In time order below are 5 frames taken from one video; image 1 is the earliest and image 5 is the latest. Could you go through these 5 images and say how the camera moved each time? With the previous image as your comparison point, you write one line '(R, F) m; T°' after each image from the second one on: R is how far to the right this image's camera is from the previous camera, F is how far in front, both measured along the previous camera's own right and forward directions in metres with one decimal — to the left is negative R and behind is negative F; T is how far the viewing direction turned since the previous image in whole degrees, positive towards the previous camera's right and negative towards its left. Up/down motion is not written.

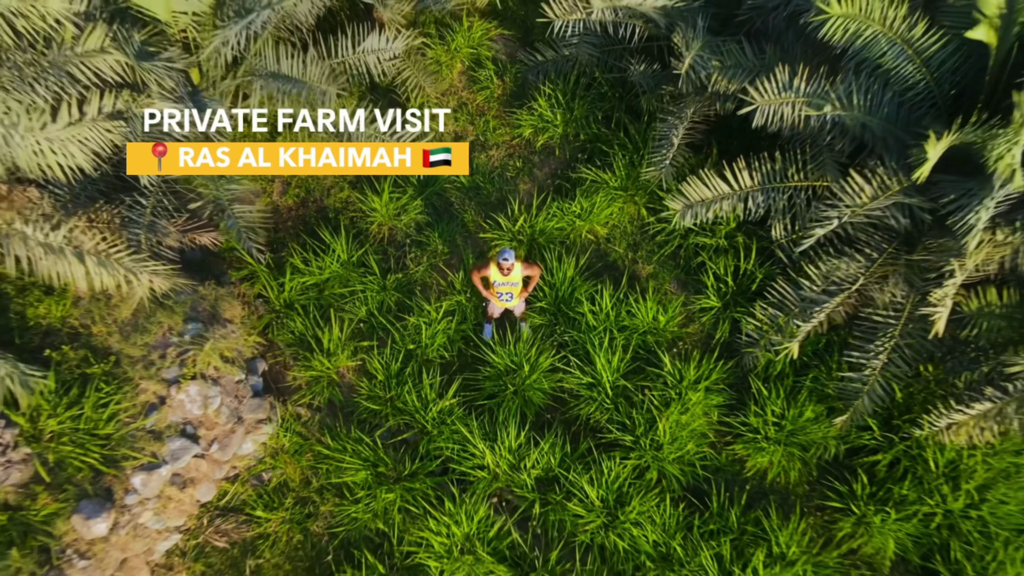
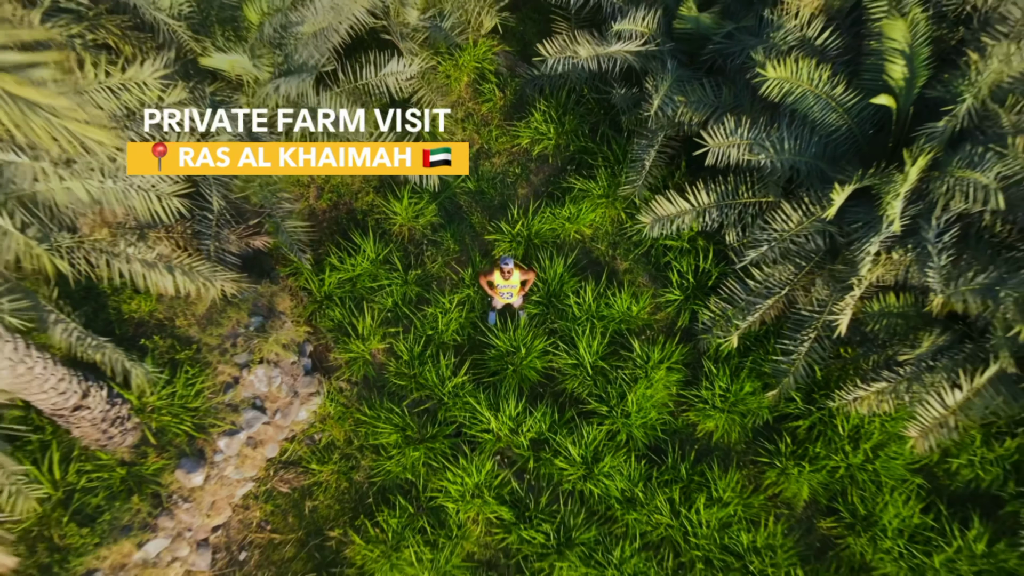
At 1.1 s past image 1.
(0.0, -0.6) m; 0°
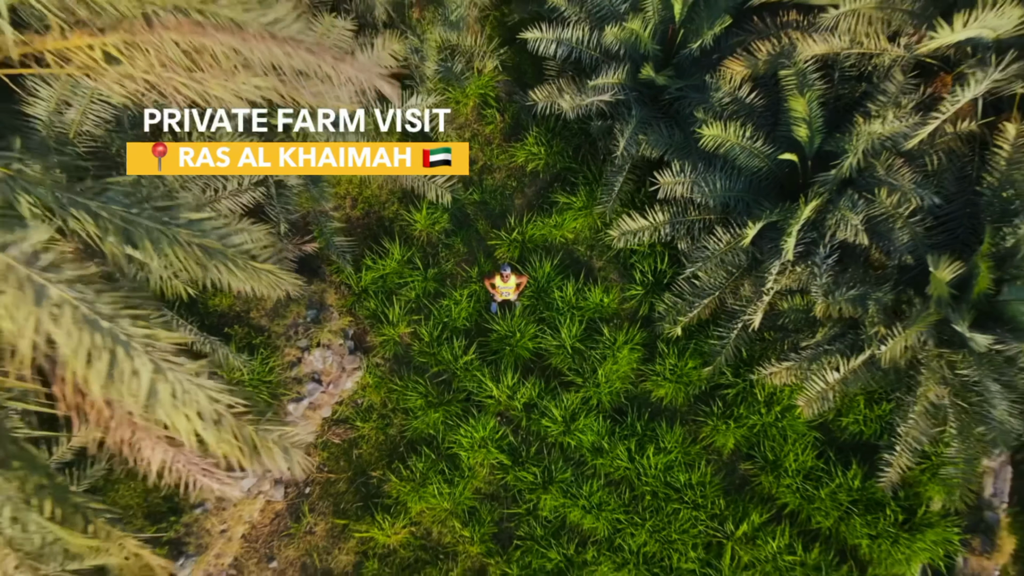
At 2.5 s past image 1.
(0.0, -1.0) m; 0°
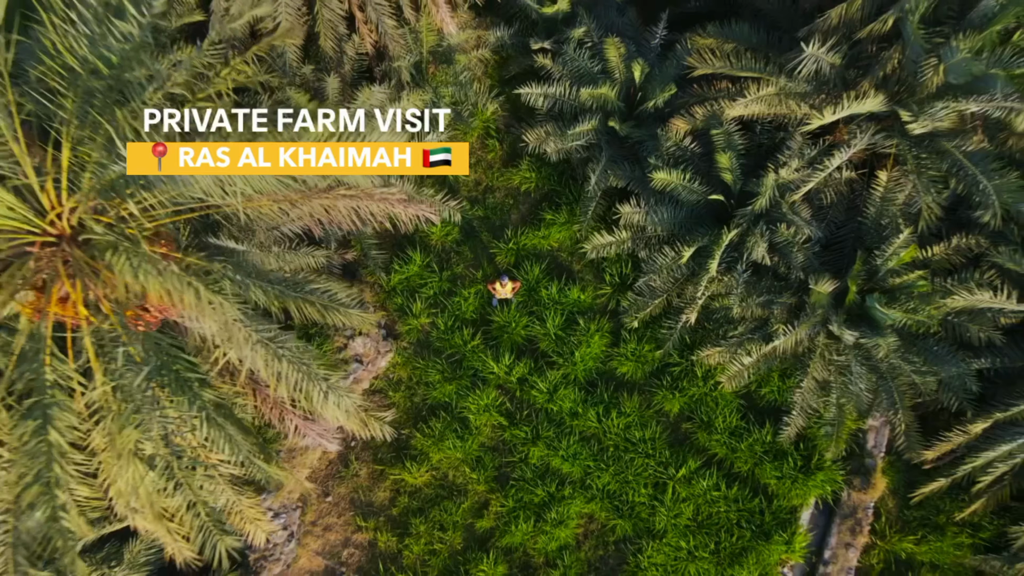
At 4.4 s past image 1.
(0.0, -1.3) m; 0°
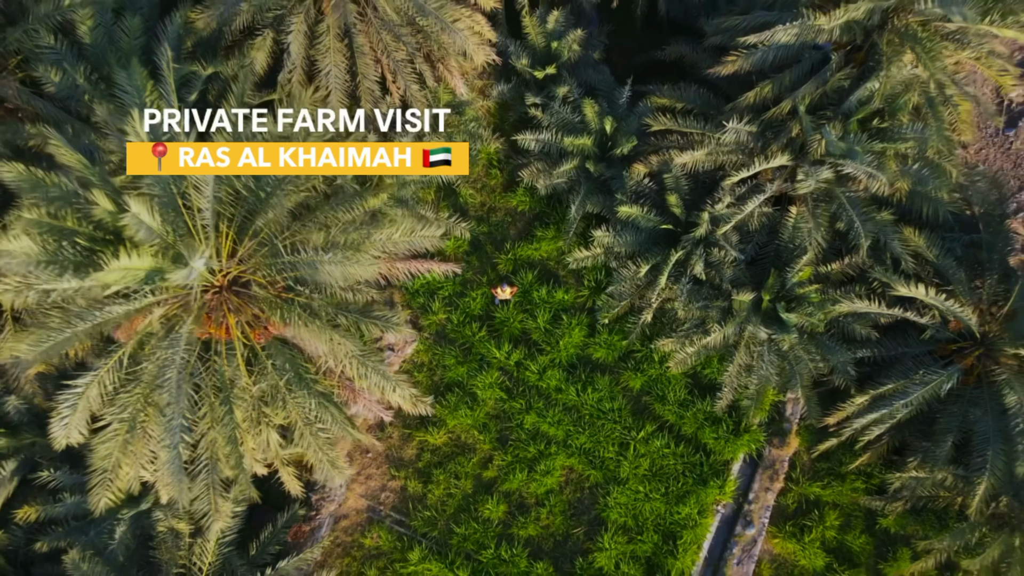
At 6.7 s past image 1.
(0.0, -1.6) m; 0°
